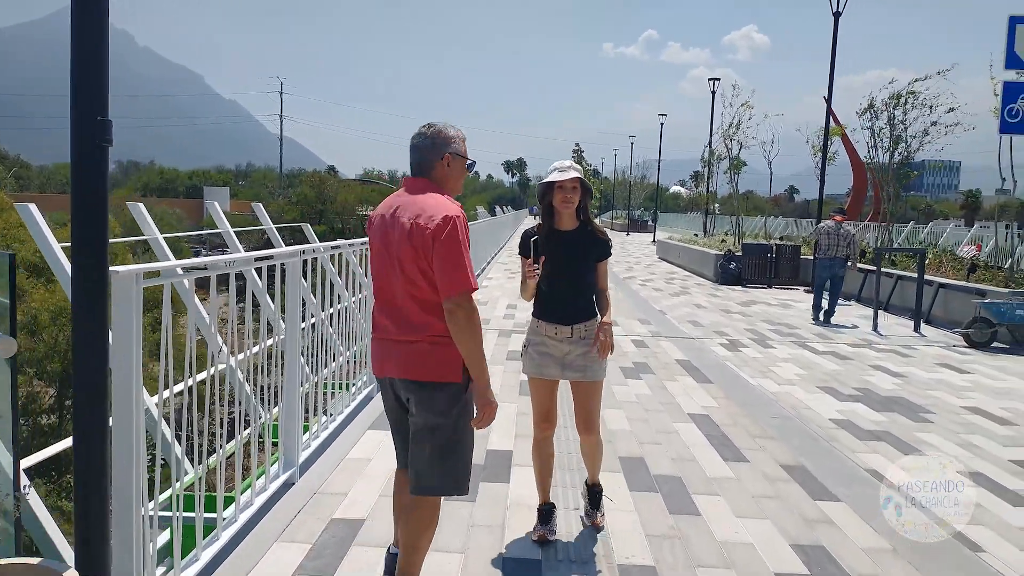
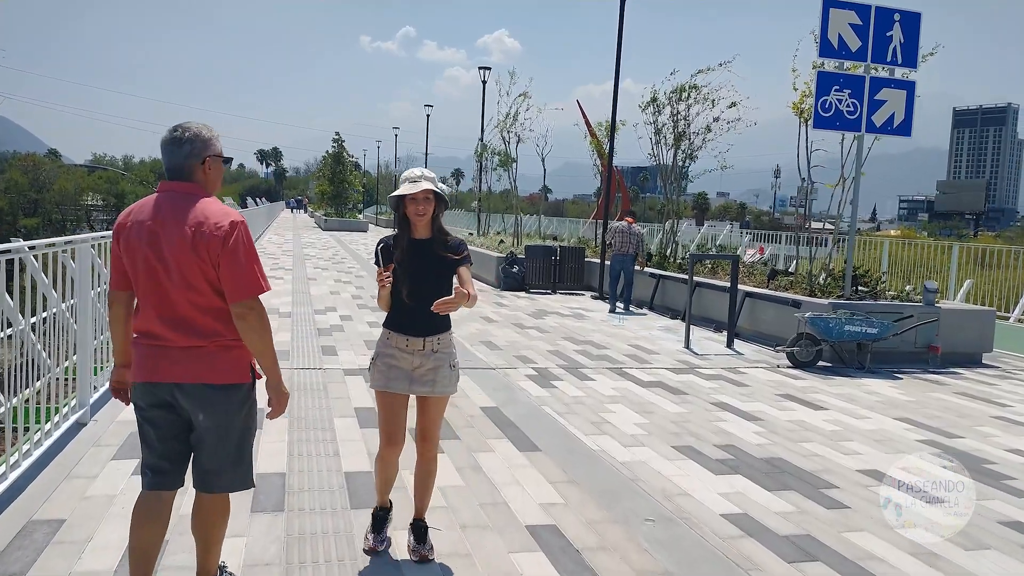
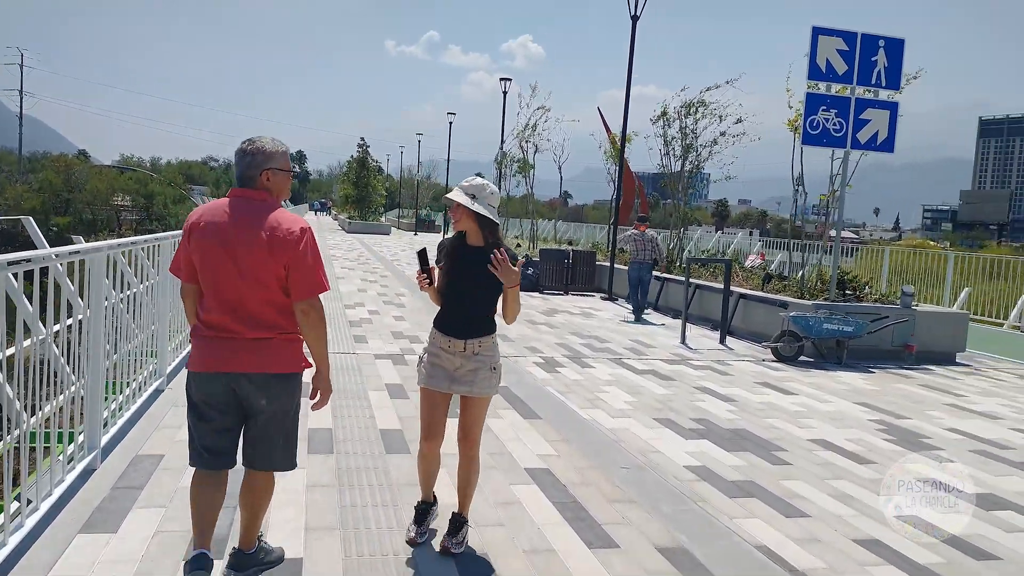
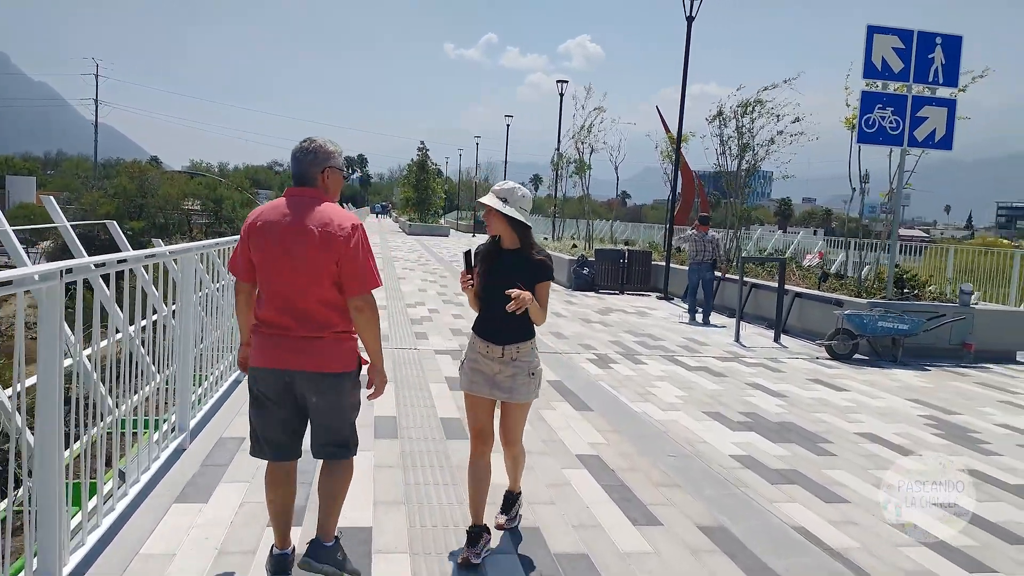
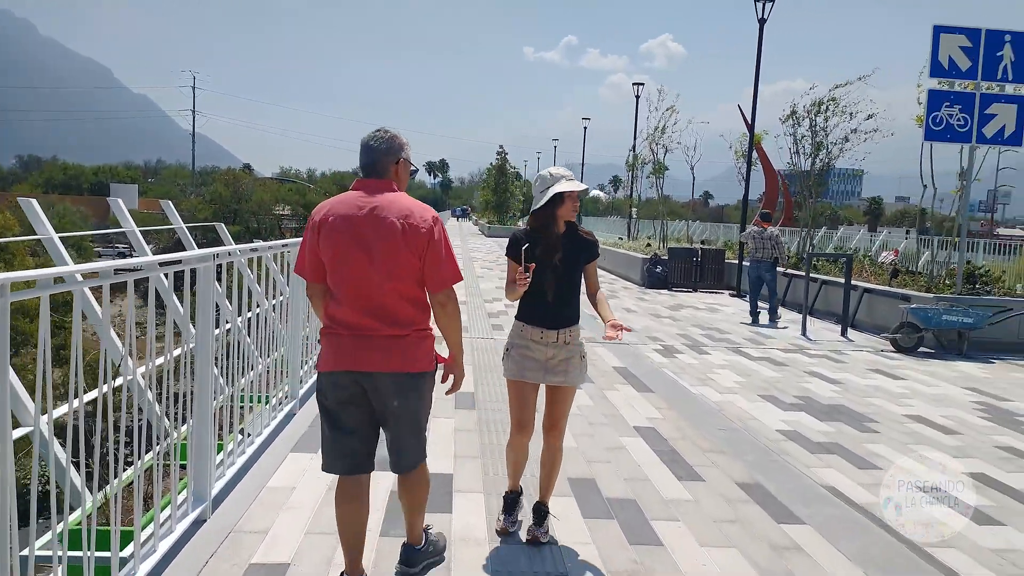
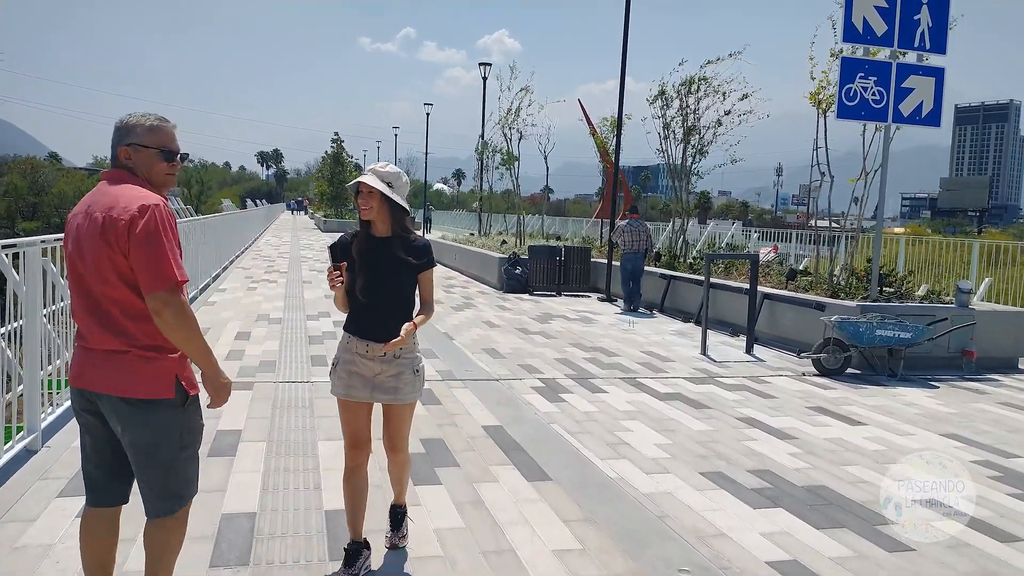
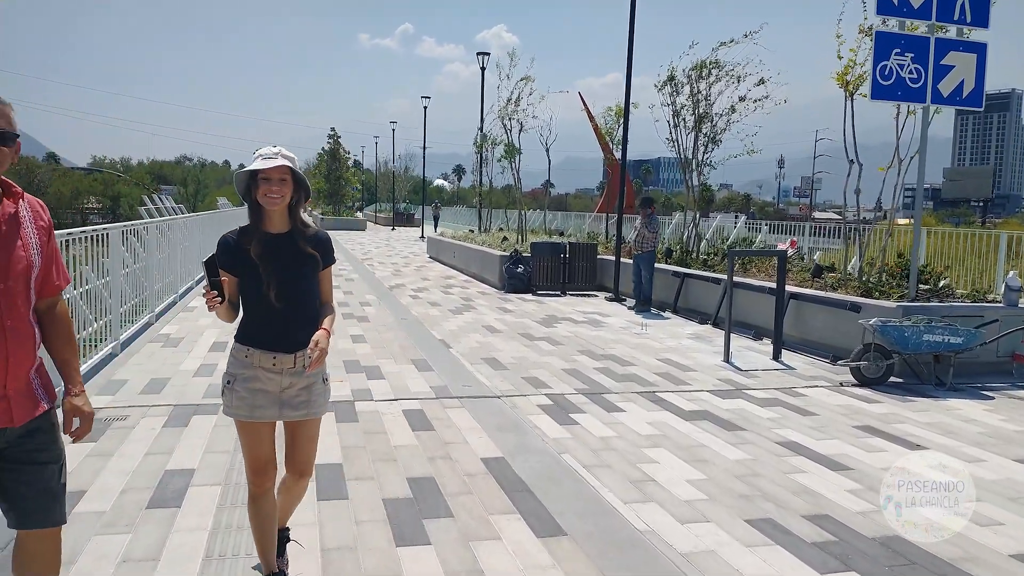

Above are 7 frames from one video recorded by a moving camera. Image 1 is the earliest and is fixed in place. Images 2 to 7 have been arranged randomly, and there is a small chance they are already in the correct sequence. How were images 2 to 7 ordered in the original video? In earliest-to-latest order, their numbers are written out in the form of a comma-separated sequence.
5, 4, 3, 2, 6, 7
